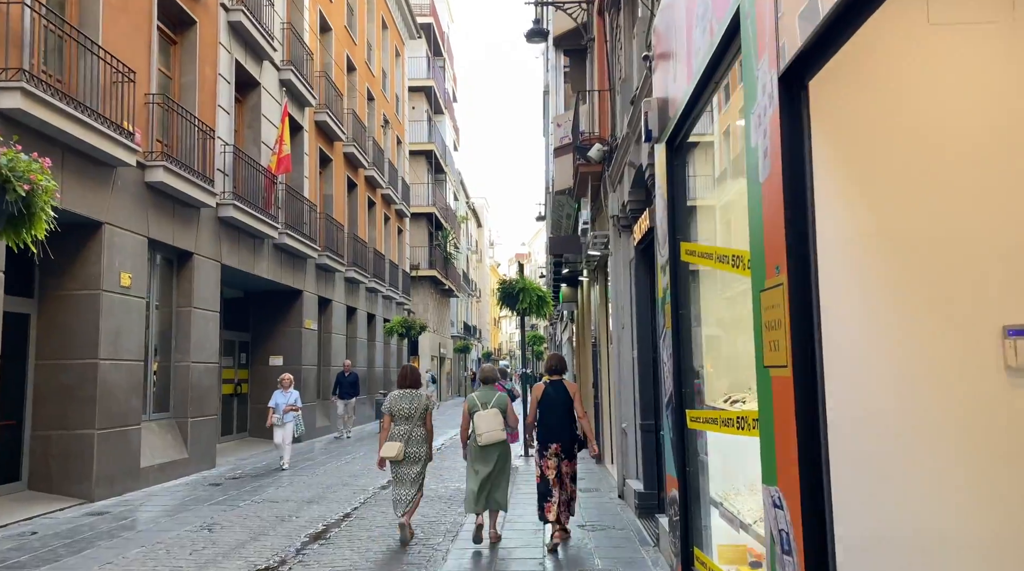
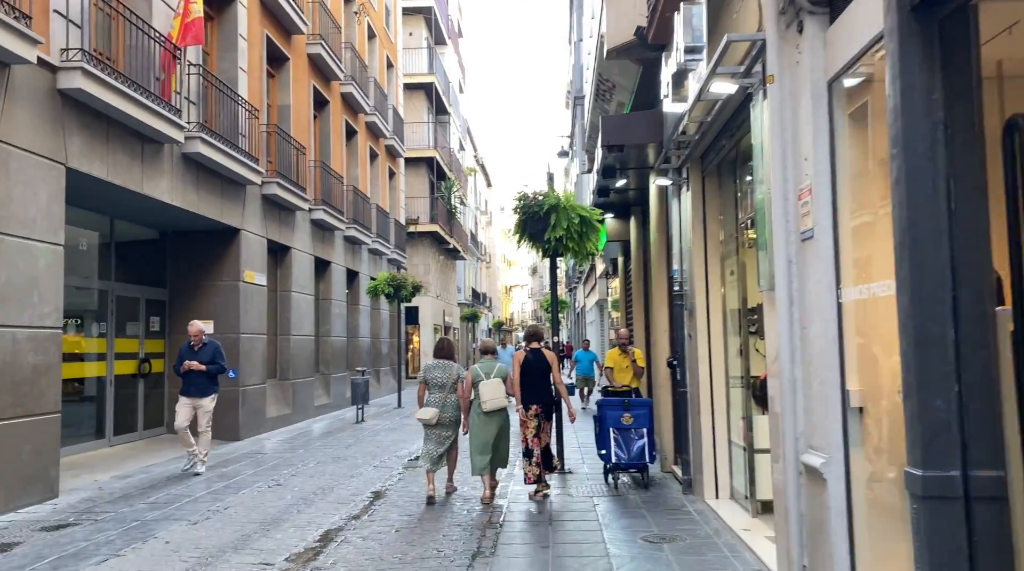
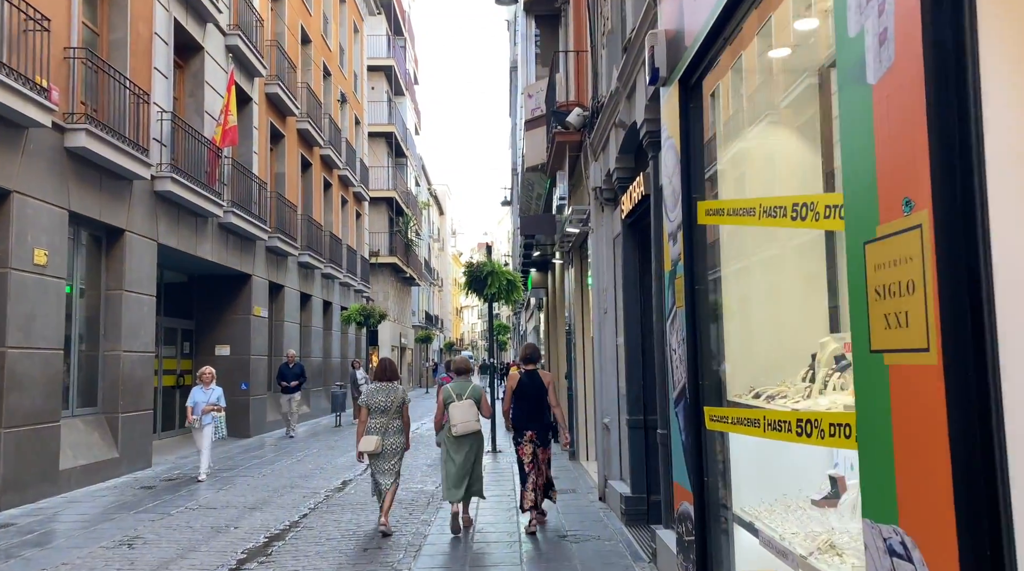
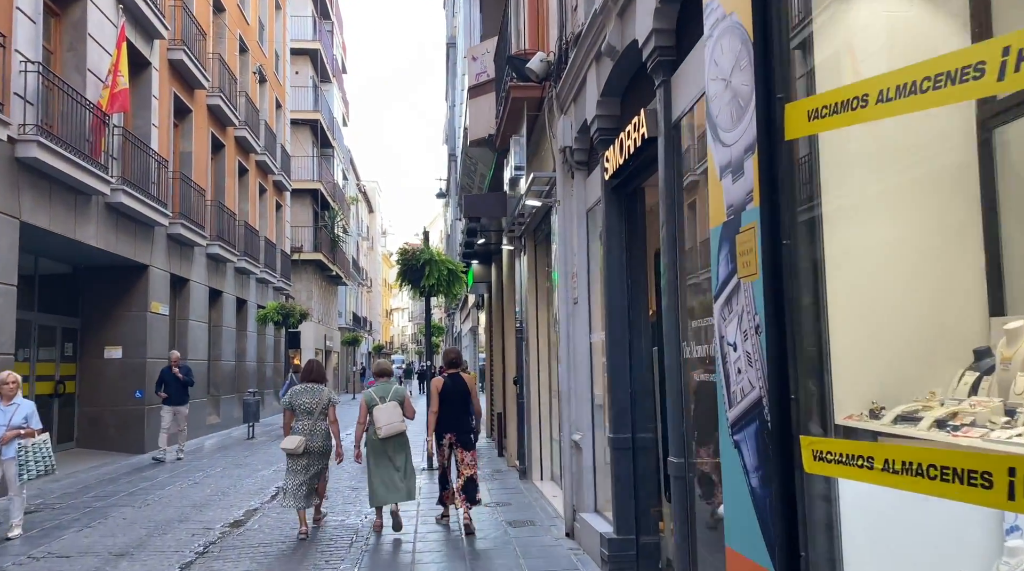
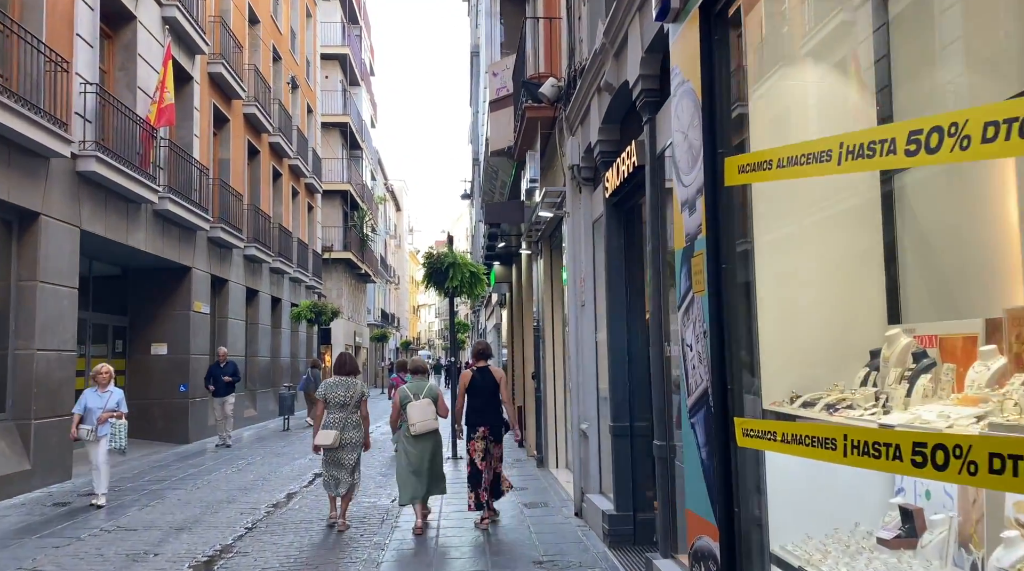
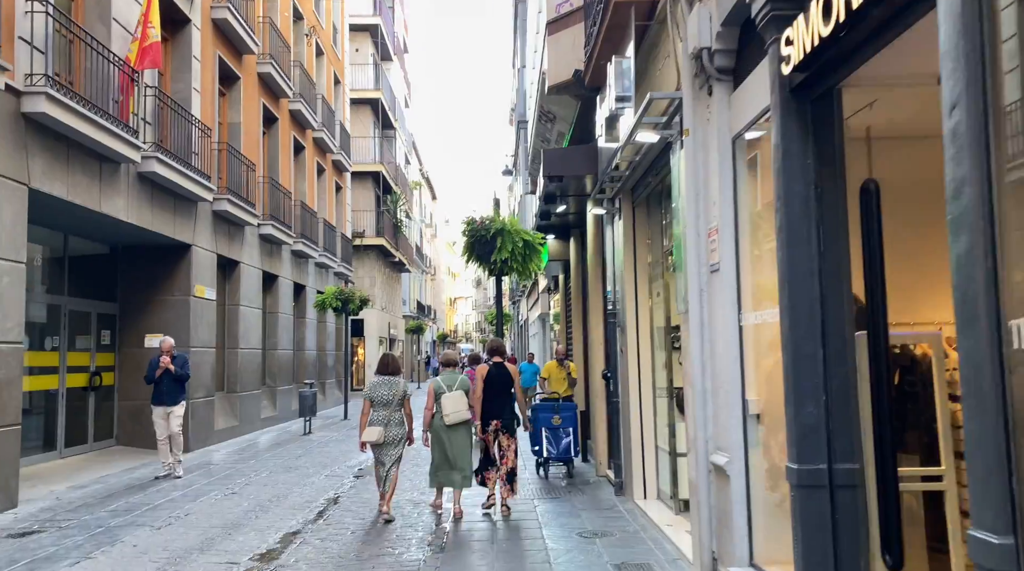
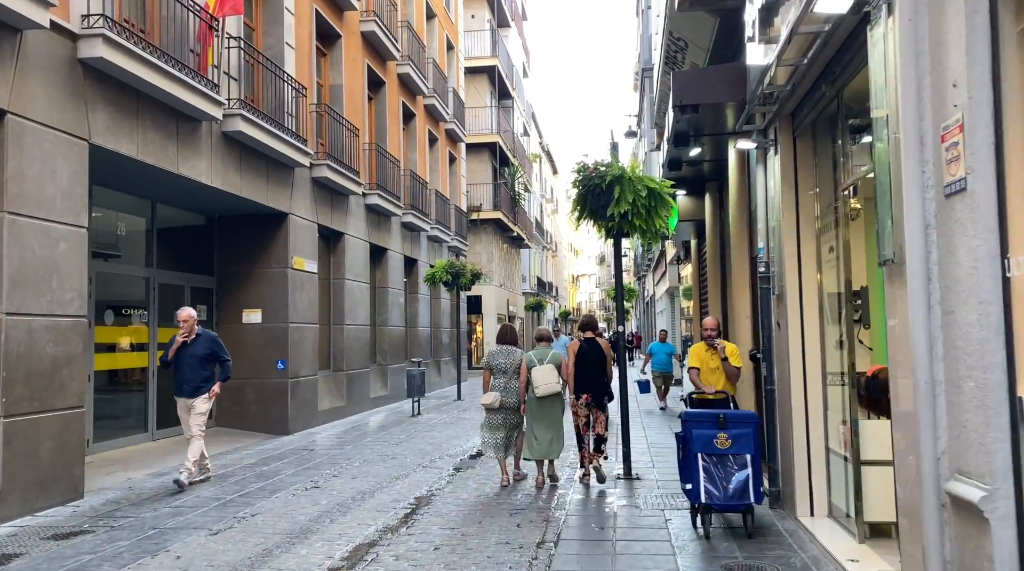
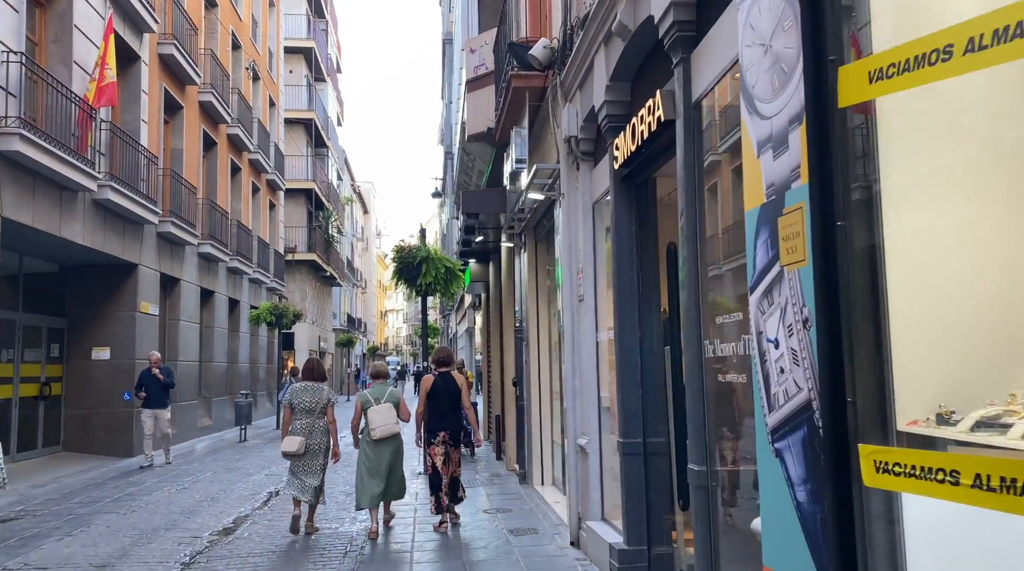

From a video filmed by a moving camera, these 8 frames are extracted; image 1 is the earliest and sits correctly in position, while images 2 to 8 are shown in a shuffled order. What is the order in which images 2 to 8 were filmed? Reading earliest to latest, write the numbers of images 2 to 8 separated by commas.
3, 5, 4, 8, 6, 2, 7
